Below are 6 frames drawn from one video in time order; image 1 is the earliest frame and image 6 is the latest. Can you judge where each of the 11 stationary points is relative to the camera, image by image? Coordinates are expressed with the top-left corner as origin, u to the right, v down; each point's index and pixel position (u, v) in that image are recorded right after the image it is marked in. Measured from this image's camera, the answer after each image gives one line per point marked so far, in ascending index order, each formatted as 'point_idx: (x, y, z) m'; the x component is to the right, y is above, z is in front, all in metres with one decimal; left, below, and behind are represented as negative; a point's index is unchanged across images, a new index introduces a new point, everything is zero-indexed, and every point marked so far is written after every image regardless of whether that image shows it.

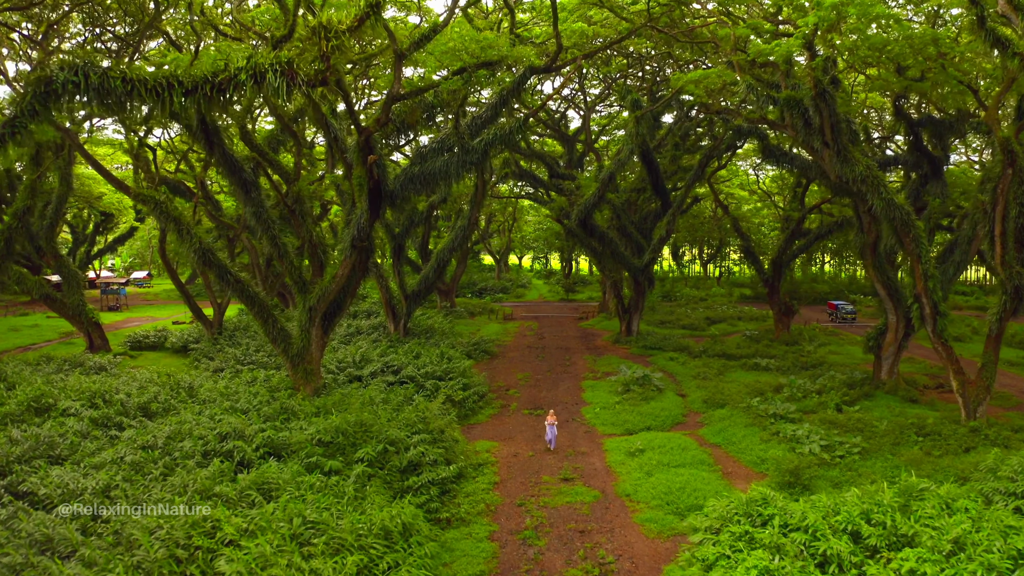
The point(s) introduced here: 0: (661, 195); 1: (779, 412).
0: (+5.3, +3.3, +18.9) m
1: (+5.8, -2.7, +11.6) m
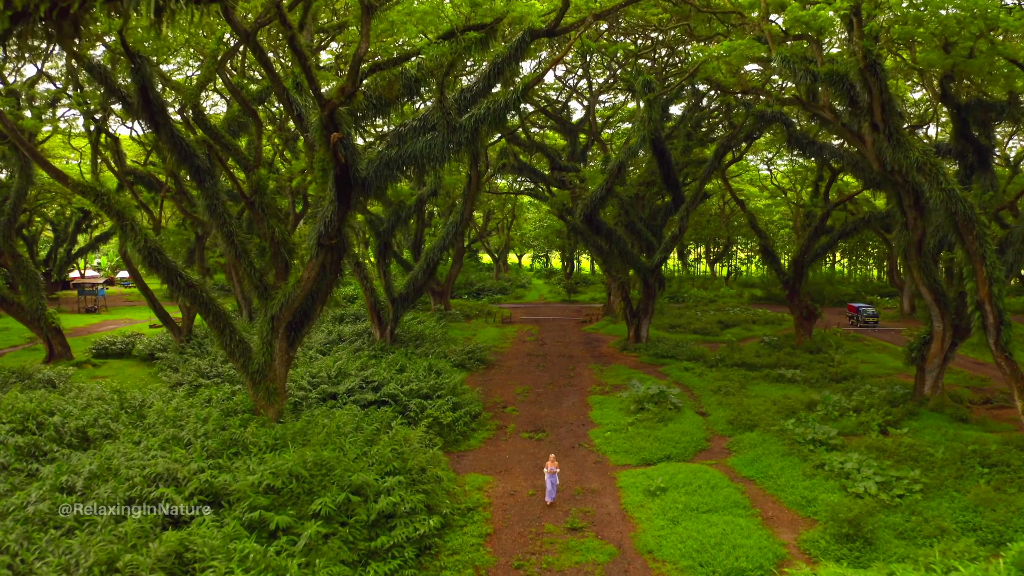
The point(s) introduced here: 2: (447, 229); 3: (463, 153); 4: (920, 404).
0: (+5.2, +3.3, +17.3) m
1: (+5.8, -2.8, +10.0) m
2: (-1.9, +1.6, +14.8) m
3: (-0.9, +2.4, +9.0) m
4: (+9.5, -2.7, +12.3) m
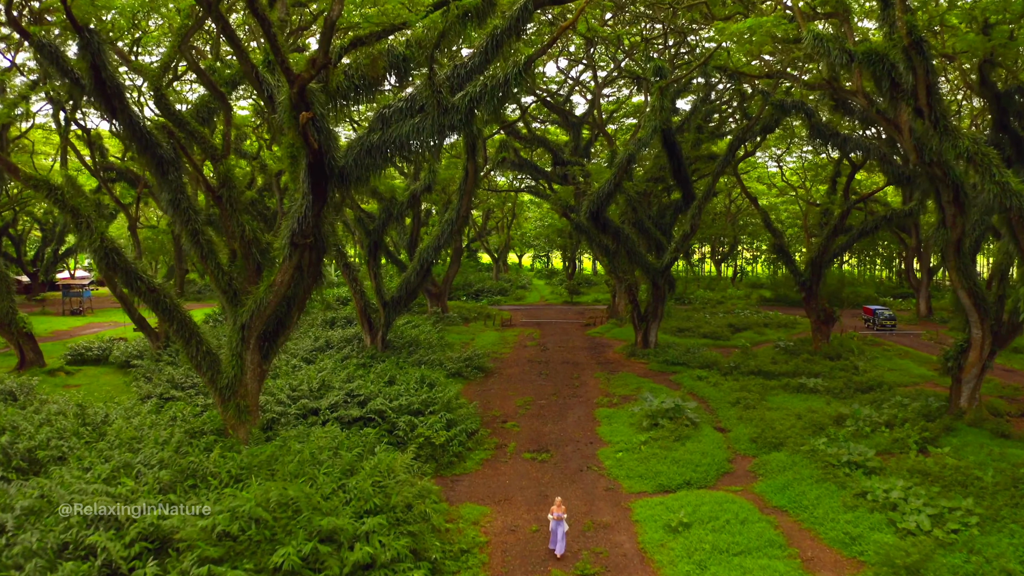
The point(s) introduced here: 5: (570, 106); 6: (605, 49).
0: (+5.3, +3.2, +16.3) m
1: (+5.8, -2.9, +9.0) m
2: (-1.9, +1.6, +13.8) m
3: (-0.9, +2.3, +8.0) m
4: (+9.5, -2.8, +11.3) m
5: (+2.2, +6.8, +19.7) m
6: (+3.5, +8.9, +19.9) m
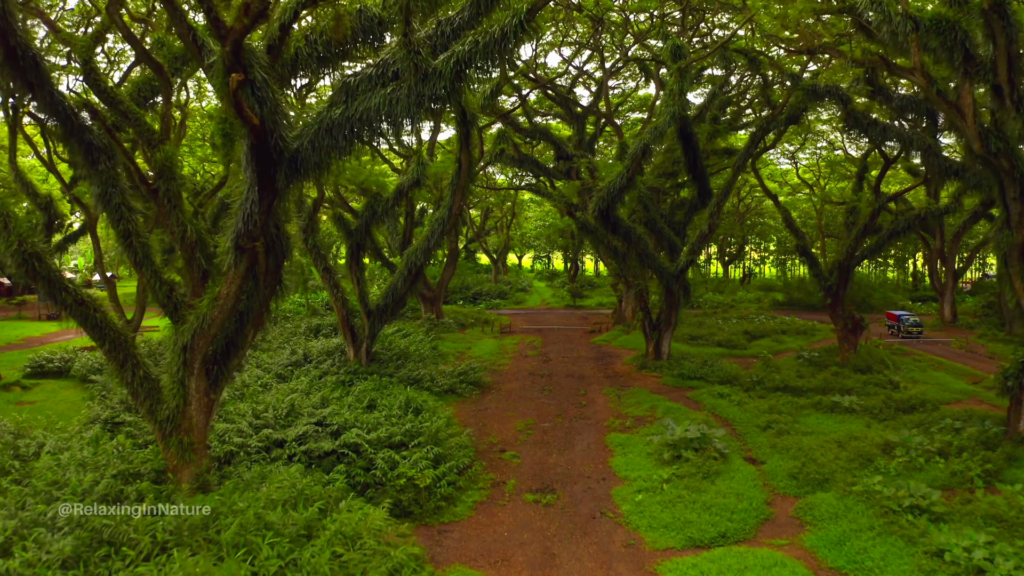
0: (+5.2, +3.0, +14.8) m
1: (+5.8, -3.0, +7.5) m
2: (-1.9, +1.4, +12.3) m
3: (-0.9, +2.2, +6.6) m
4: (+9.5, -2.9, +9.9) m
5: (+2.2, +6.6, +18.3) m
6: (+3.5, +8.8, +18.5) m
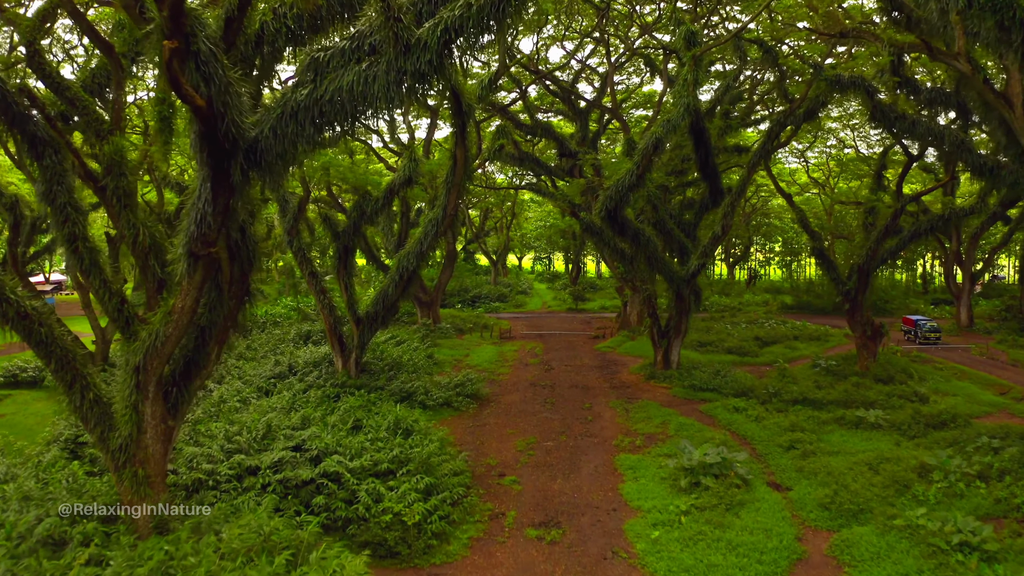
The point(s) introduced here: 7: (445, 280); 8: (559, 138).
0: (+5.2, +2.9, +14.0) m
1: (+5.8, -3.2, +6.7) m
2: (-1.9, +1.3, +11.5) m
3: (-0.9, +2.0, +5.7) m
4: (+9.5, -3.1, +9.0) m
5: (+2.2, +6.5, +17.5) m
6: (+3.5, +8.6, +17.6) m
7: (-2.5, +0.3, +19.6) m
8: (+1.5, +4.8, +17.2) m
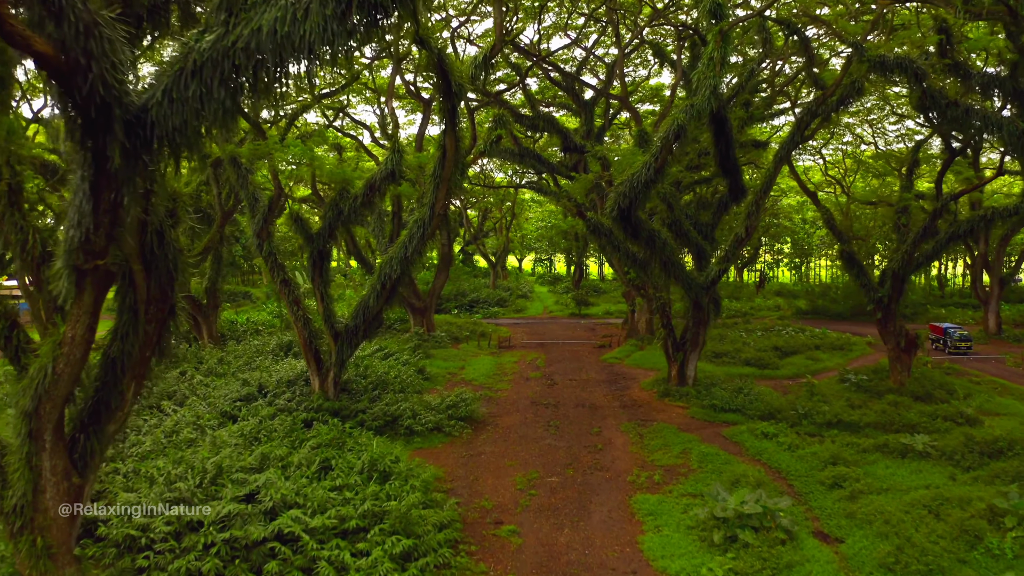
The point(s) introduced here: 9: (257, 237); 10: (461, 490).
0: (+5.2, +2.7, +12.7) m
1: (+5.8, -3.4, +5.4) m
2: (-1.9, +1.1, +10.2) m
3: (-0.9, +1.9, +4.4) m
4: (+9.4, -3.2, +7.7) m
5: (+2.2, +6.3, +16.1) m
6: (+3.5, +8.5, +16.3) m
7: (-2.5, +0.1, +18.3) m
8: (+1.5, +4.6, +15.9) m
9: (-5.0, +1.0, +10.5) m
10: (-0.7, -3.0, +8.0) m
